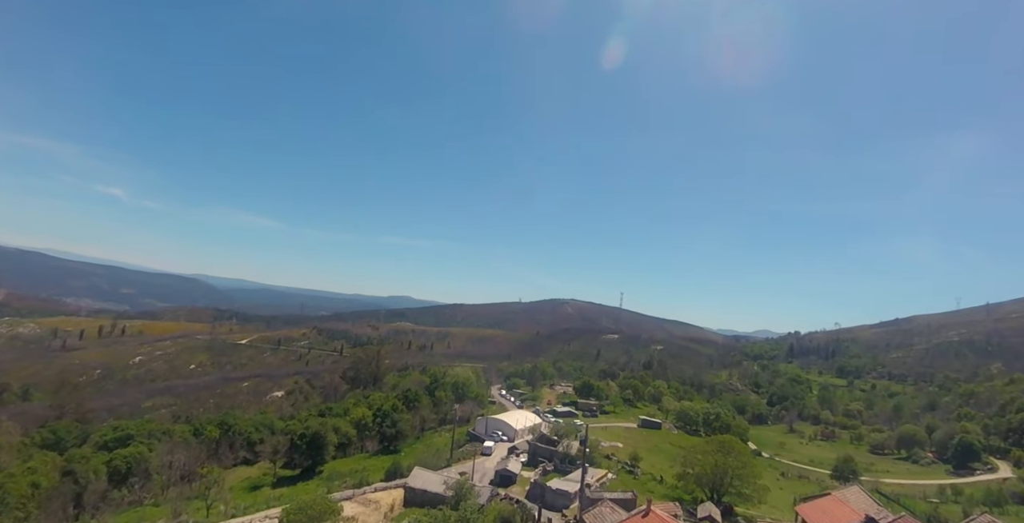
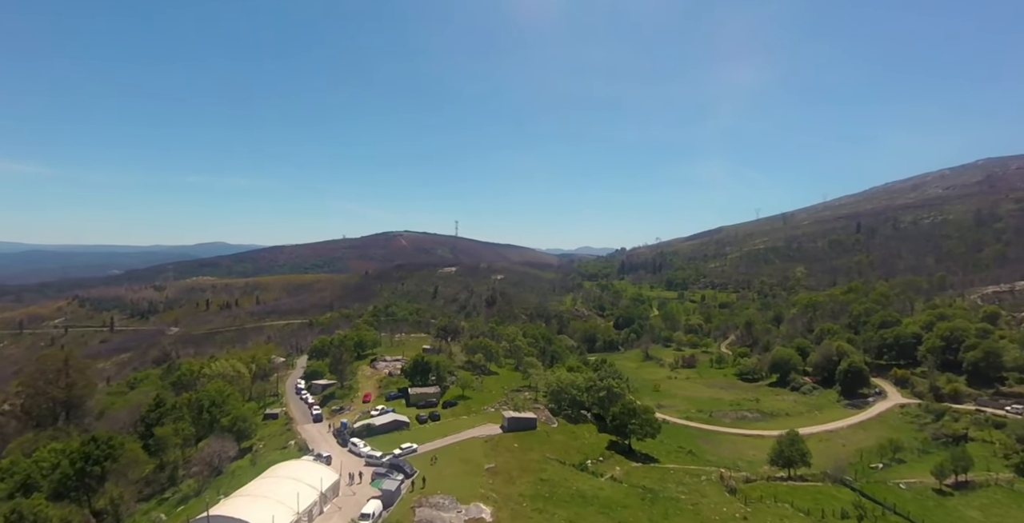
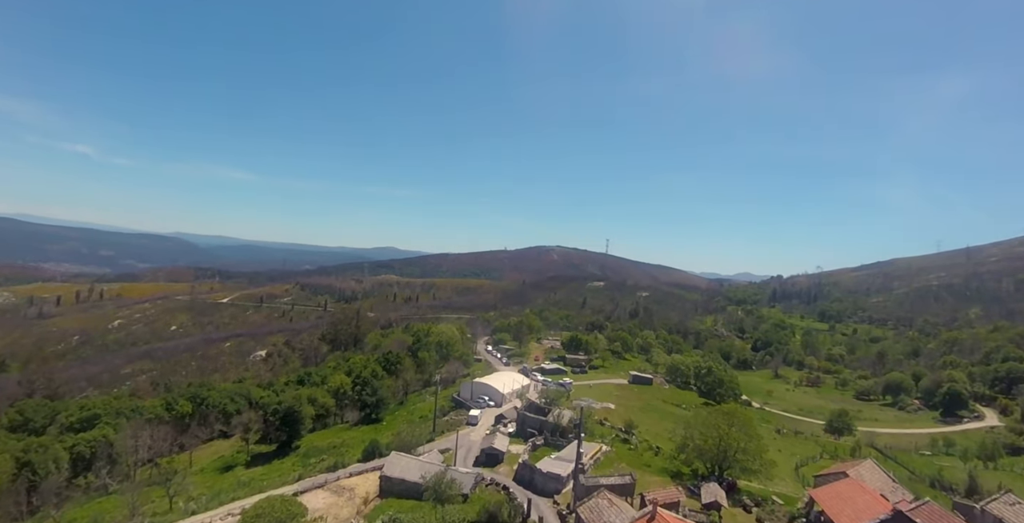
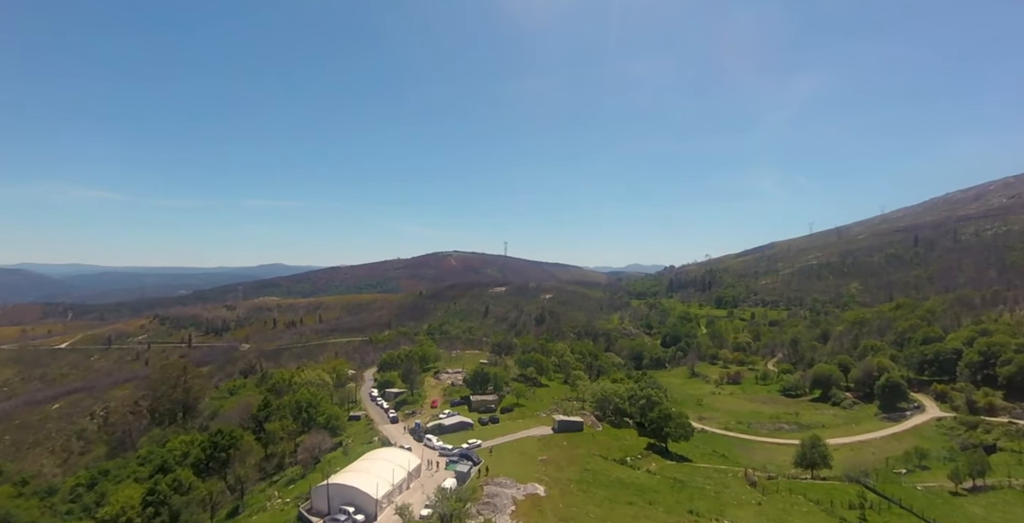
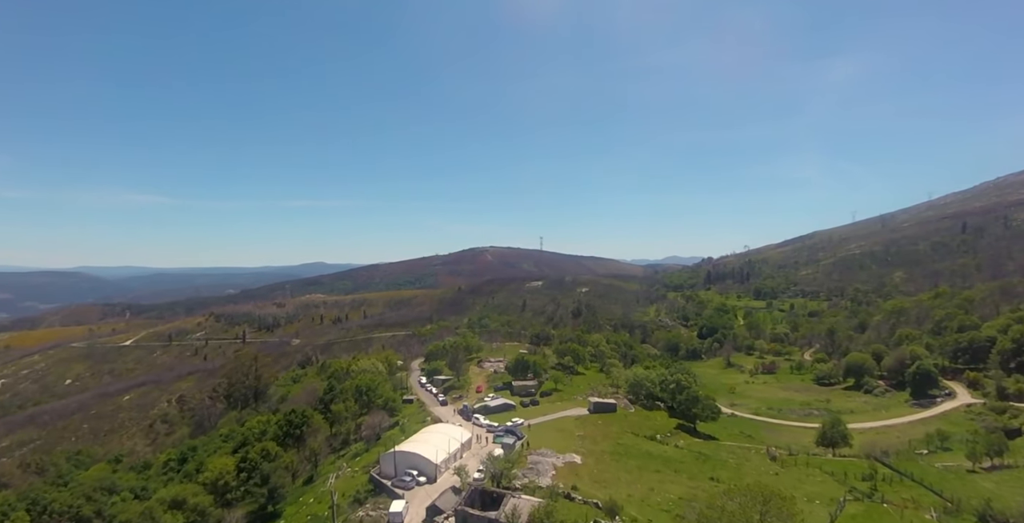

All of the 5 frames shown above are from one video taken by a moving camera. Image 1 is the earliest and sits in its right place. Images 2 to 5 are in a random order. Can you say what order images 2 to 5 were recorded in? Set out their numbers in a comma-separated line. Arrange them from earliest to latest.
3, 5, 4, 2
